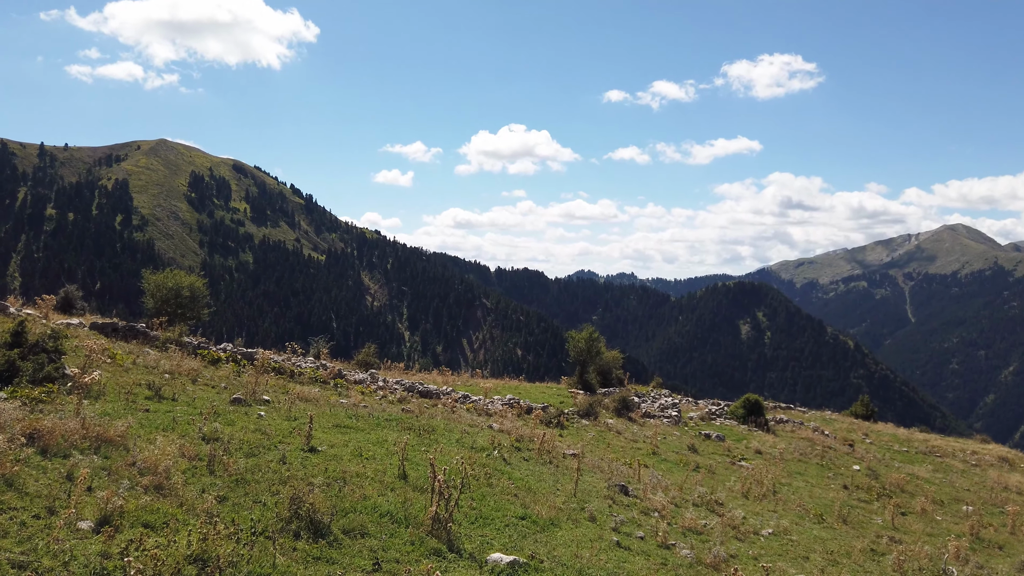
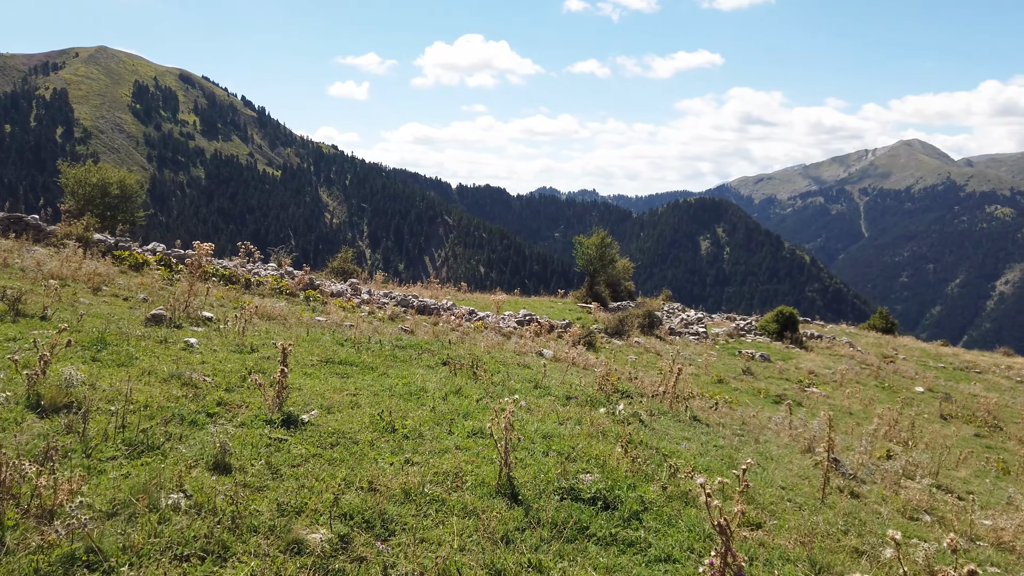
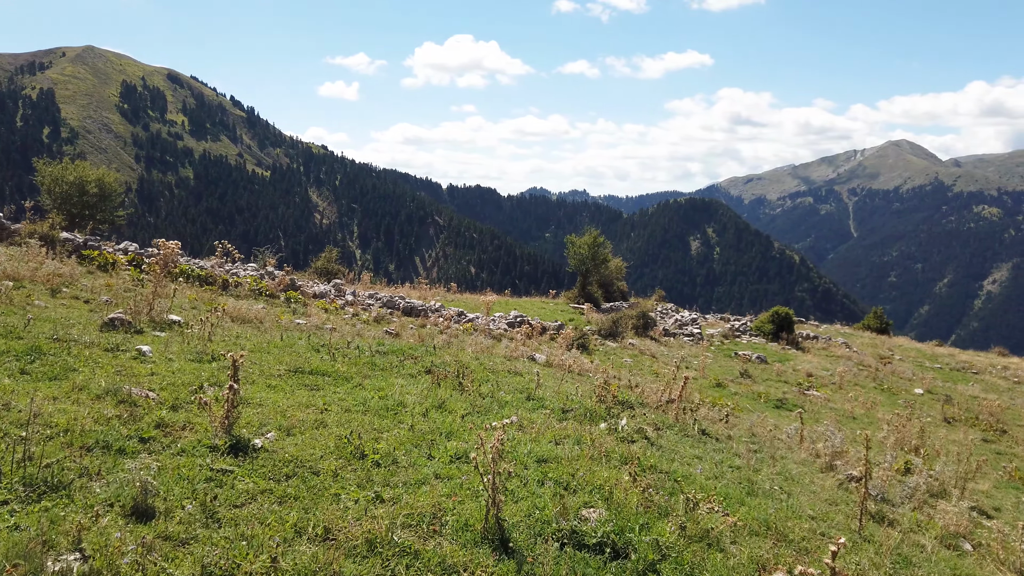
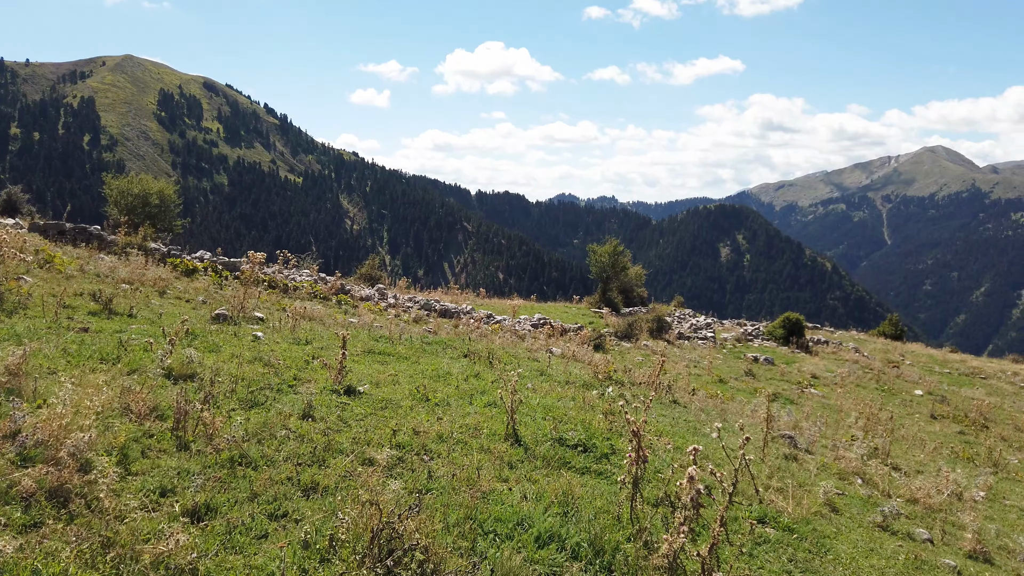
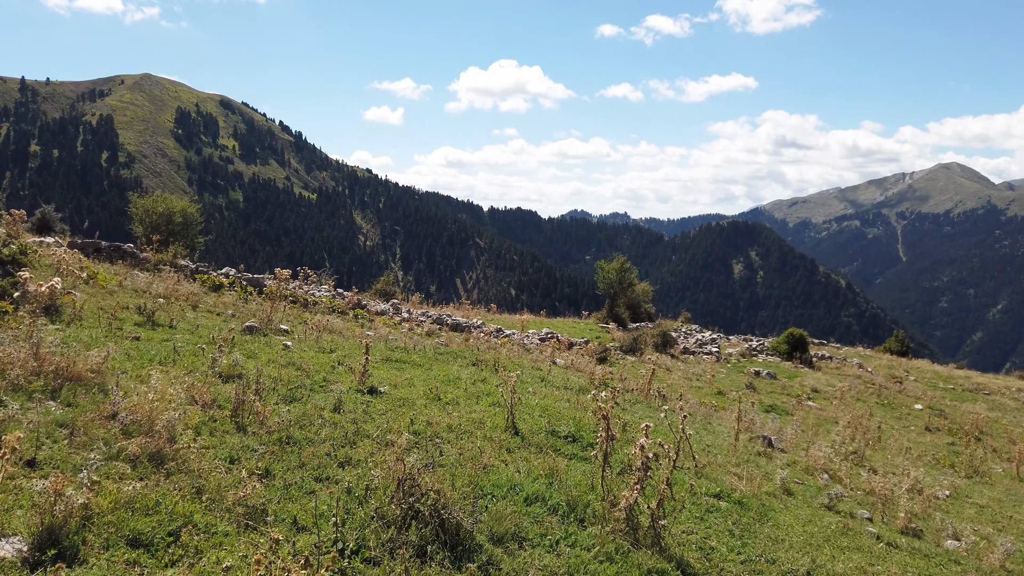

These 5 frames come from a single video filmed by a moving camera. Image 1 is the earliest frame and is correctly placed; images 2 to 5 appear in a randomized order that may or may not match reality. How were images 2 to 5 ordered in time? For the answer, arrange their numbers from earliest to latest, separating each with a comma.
5, 4, 2, 3
